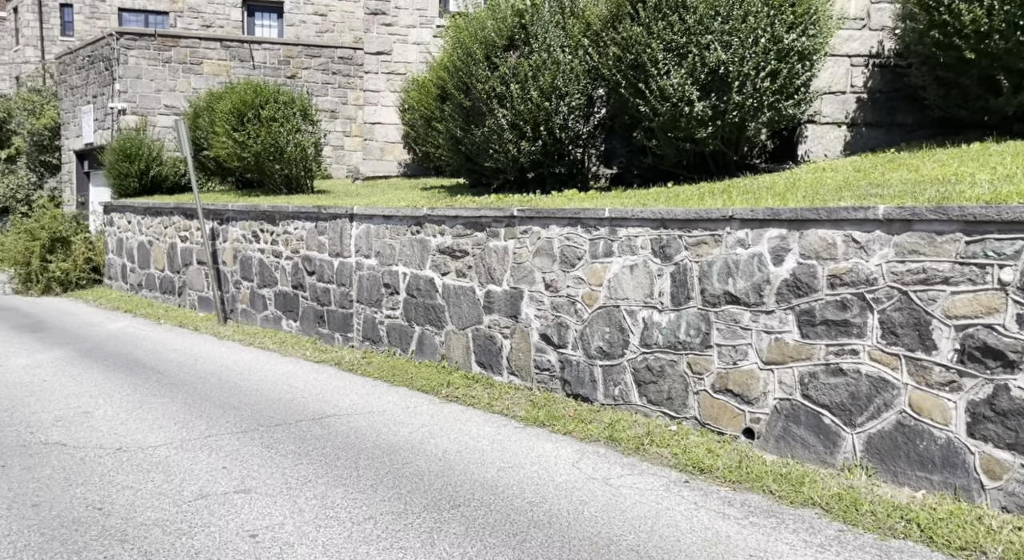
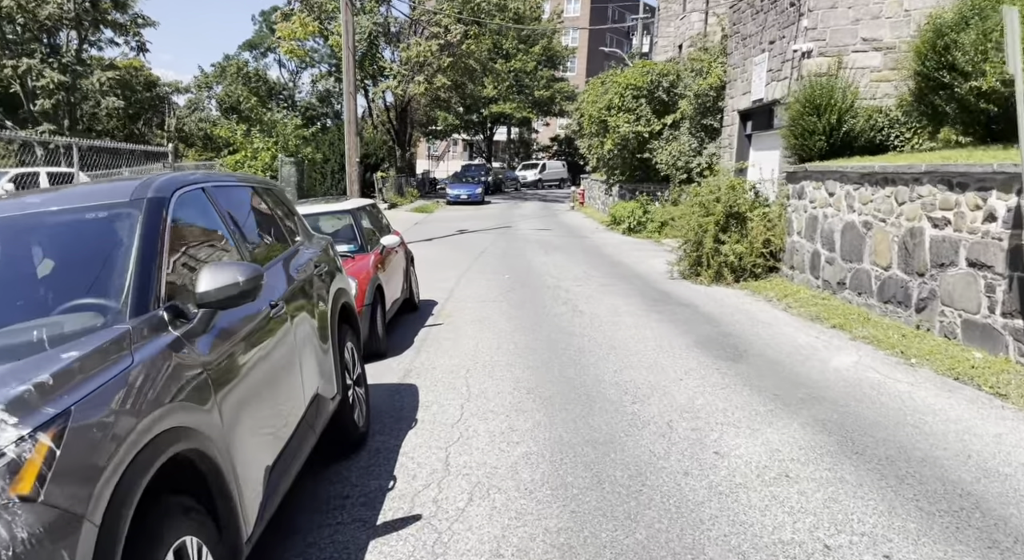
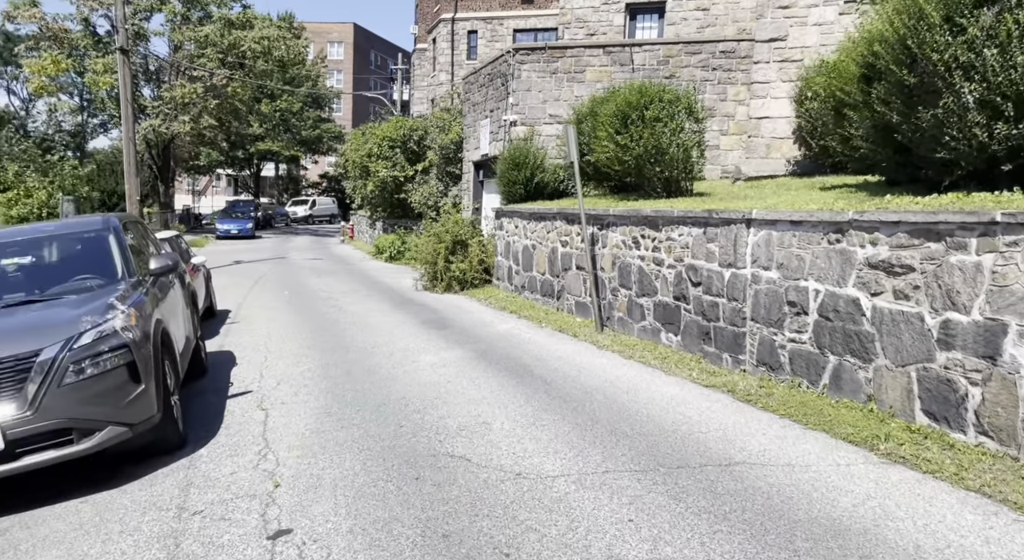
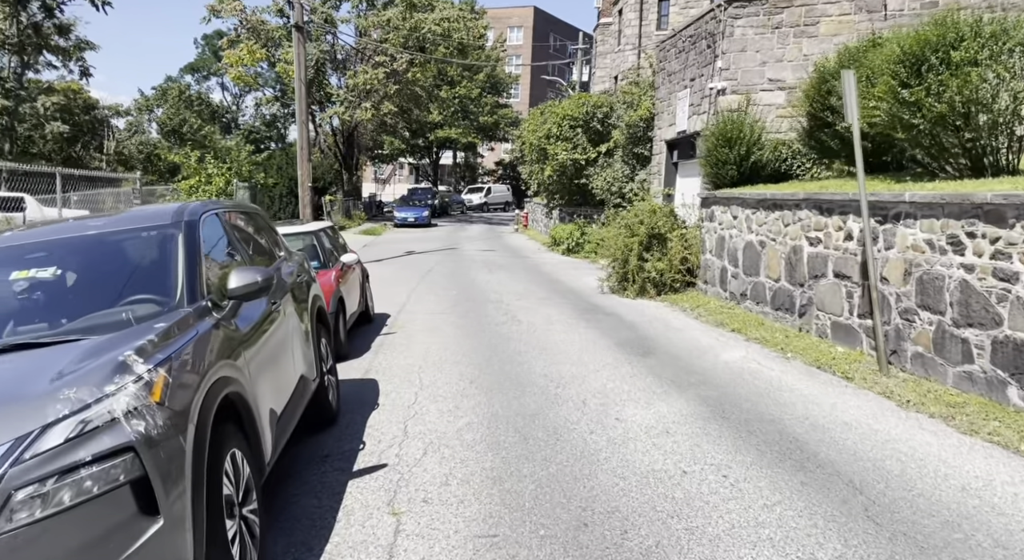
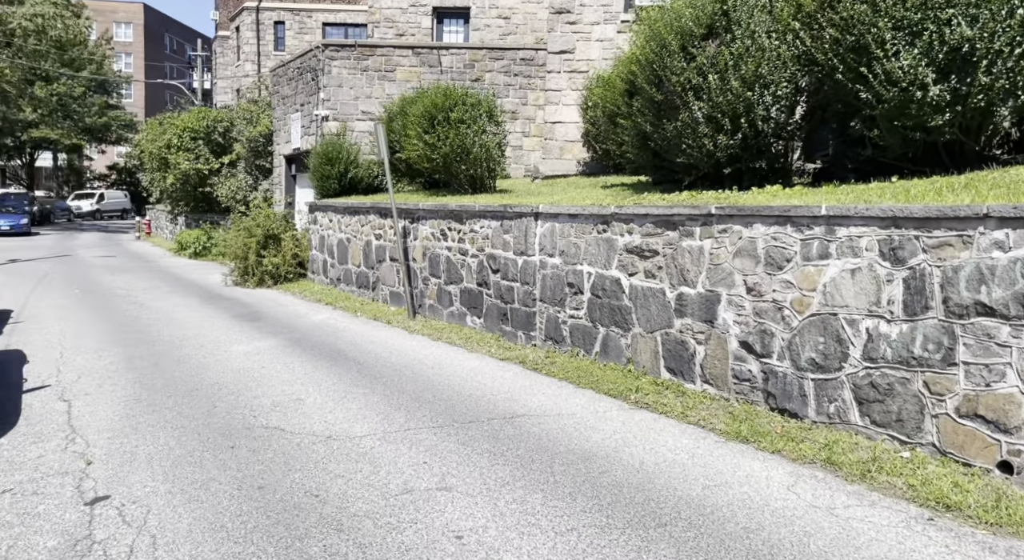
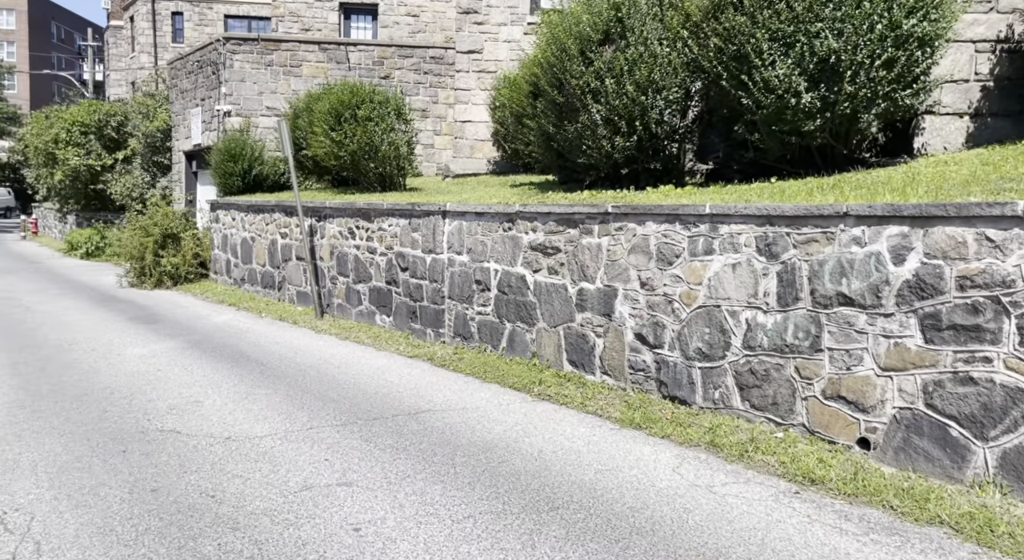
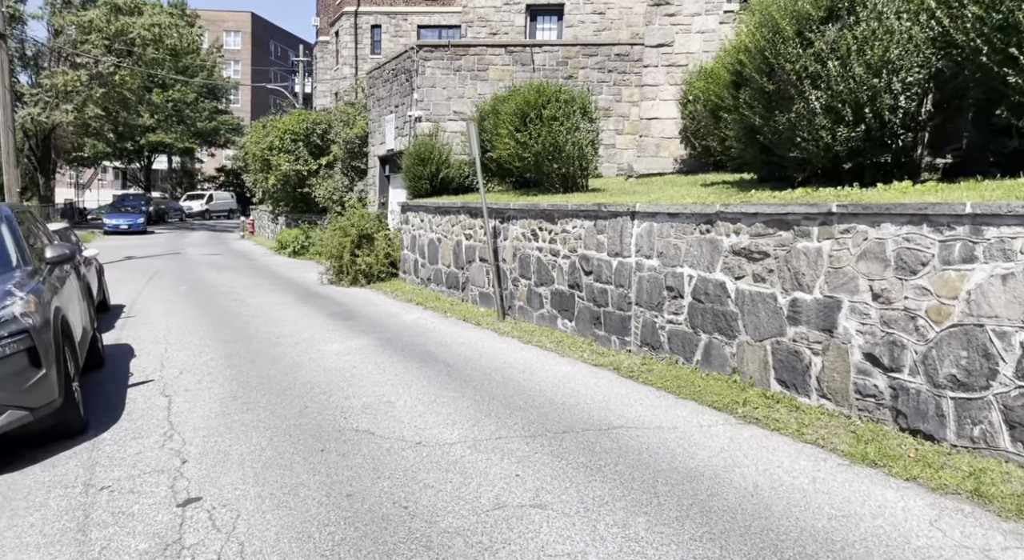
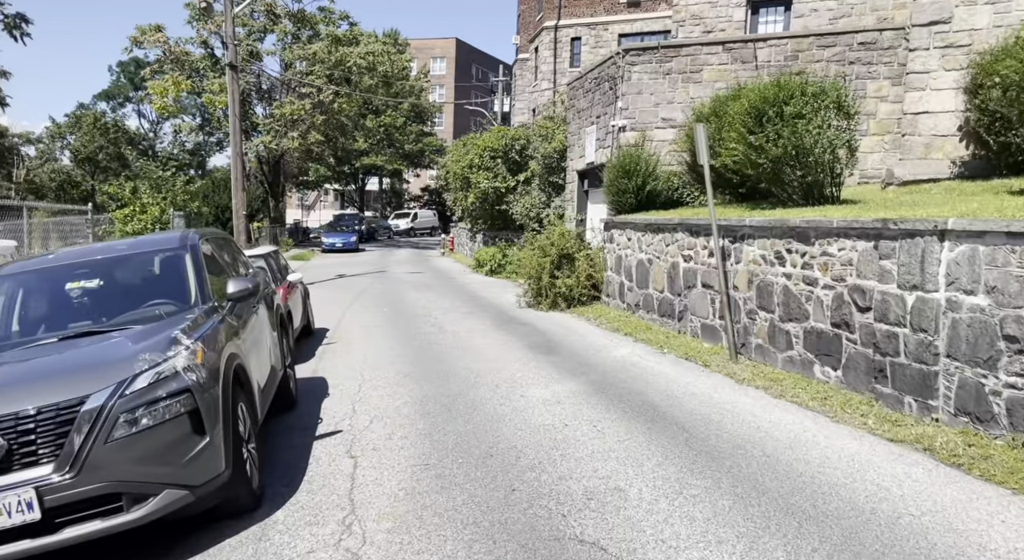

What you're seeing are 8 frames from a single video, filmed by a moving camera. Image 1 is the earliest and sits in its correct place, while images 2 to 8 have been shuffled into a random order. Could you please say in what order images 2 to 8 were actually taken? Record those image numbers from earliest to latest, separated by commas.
6, 5, 7, 3, 8, 4, 2
